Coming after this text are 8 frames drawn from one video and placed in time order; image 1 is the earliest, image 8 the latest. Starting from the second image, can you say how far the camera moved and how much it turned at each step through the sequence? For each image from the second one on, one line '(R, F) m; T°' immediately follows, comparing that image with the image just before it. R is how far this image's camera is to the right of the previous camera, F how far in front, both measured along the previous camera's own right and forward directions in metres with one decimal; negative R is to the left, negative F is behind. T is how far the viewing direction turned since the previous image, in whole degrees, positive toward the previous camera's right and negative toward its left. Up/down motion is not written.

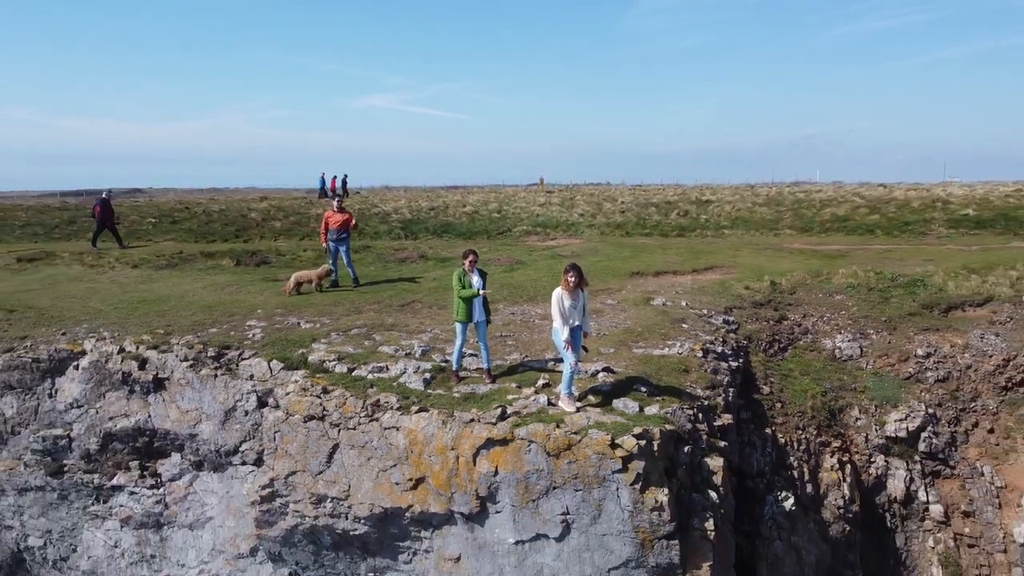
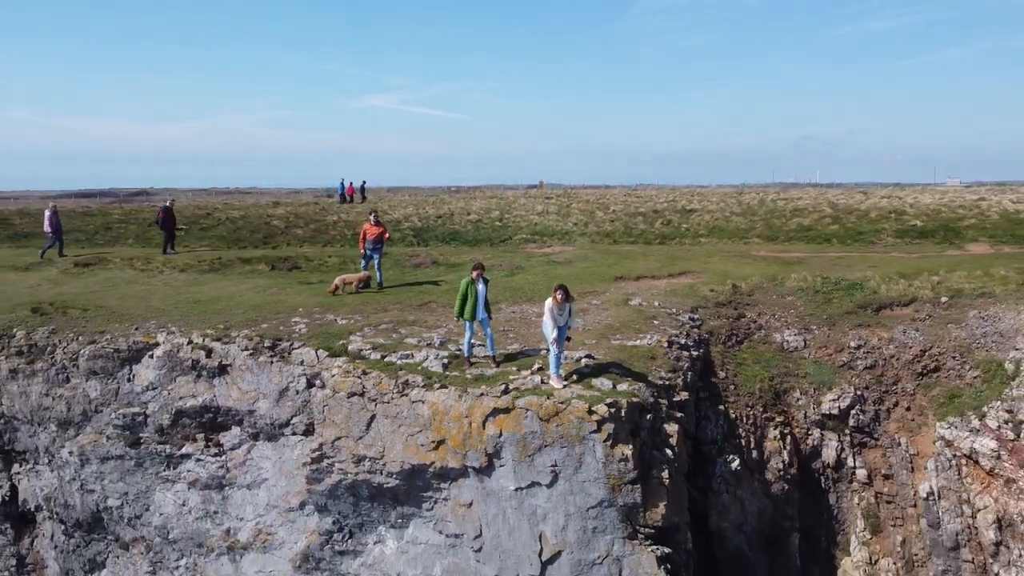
(0.0, -1.5) m; 0°
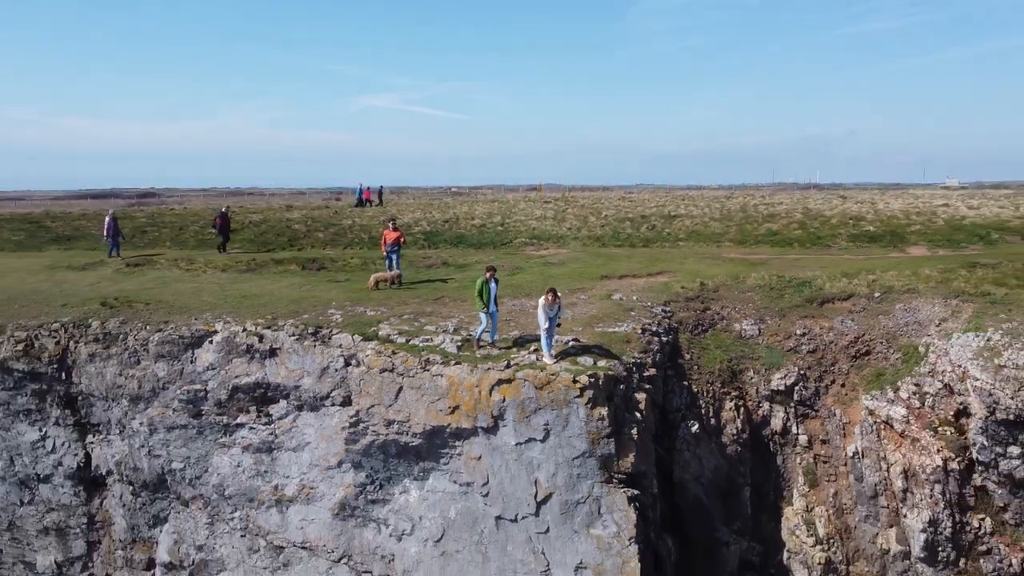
(0.0, -1.7) m; 0°
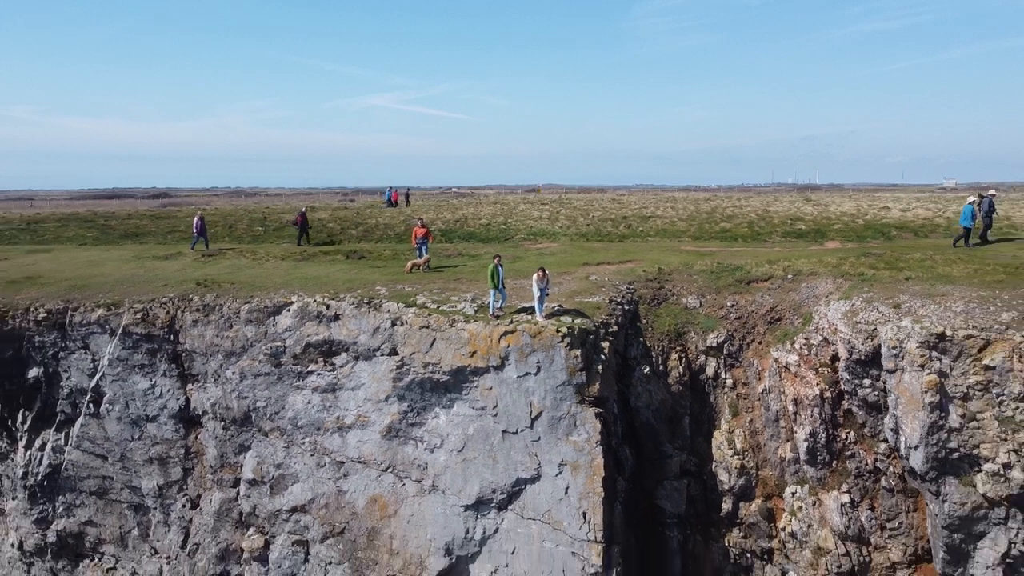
(0.0, -3.5) m; 0°
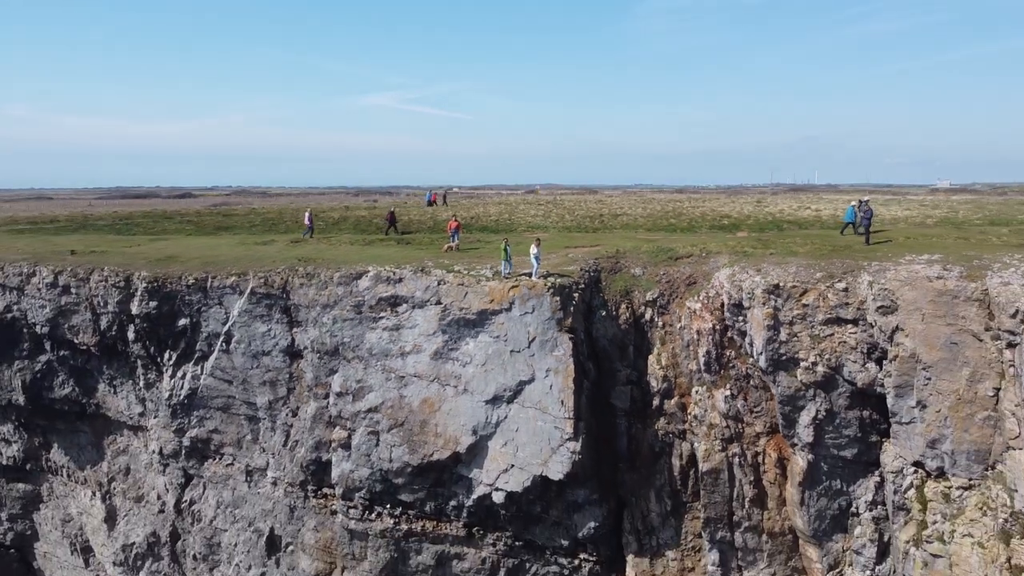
(-0.1, -6.9) m; 0°
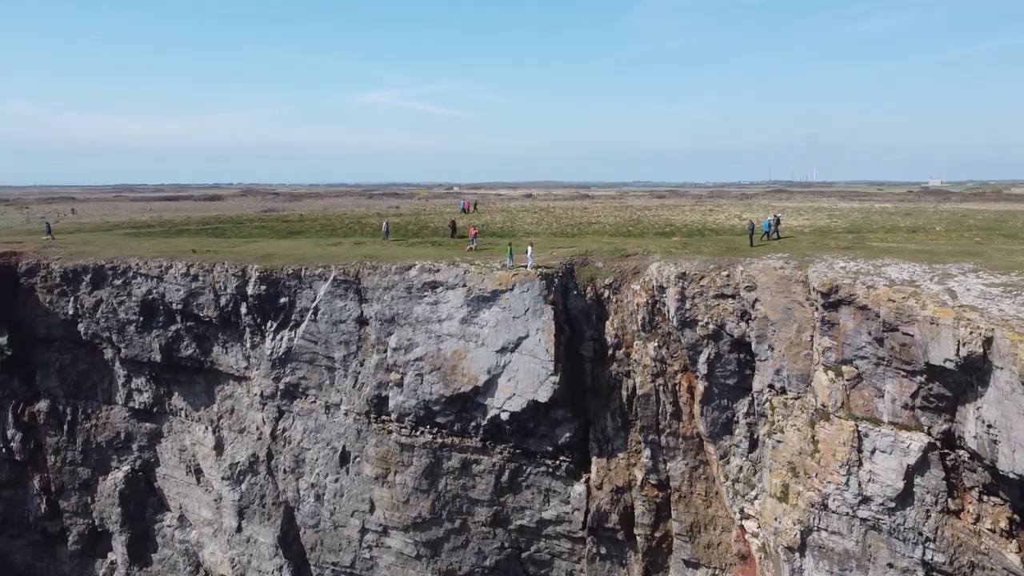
(-0.1, -9.7) m; 0°
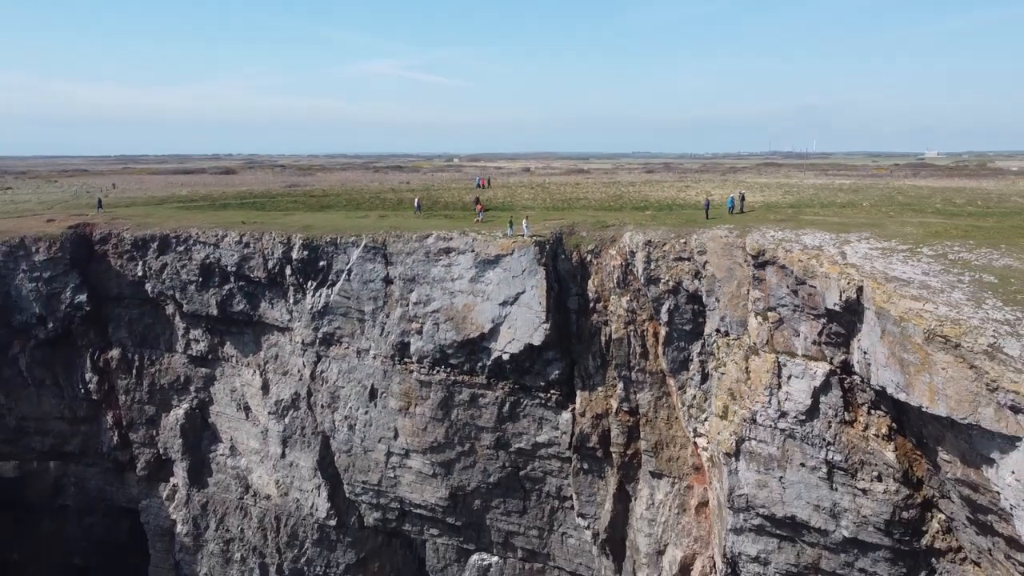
(-0.1, -6.7) m; 0°
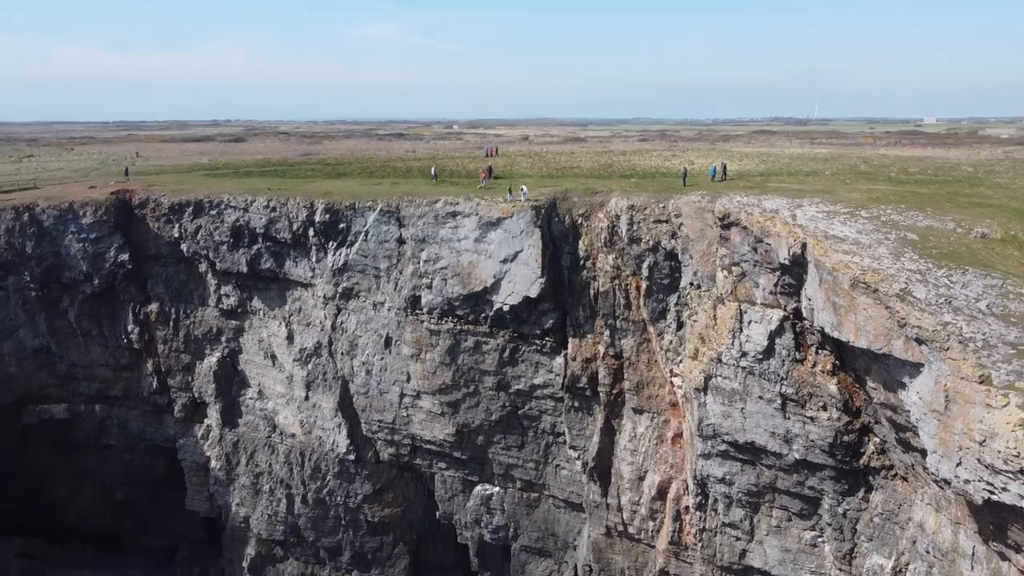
(0.0, -4.8) m; 0°
